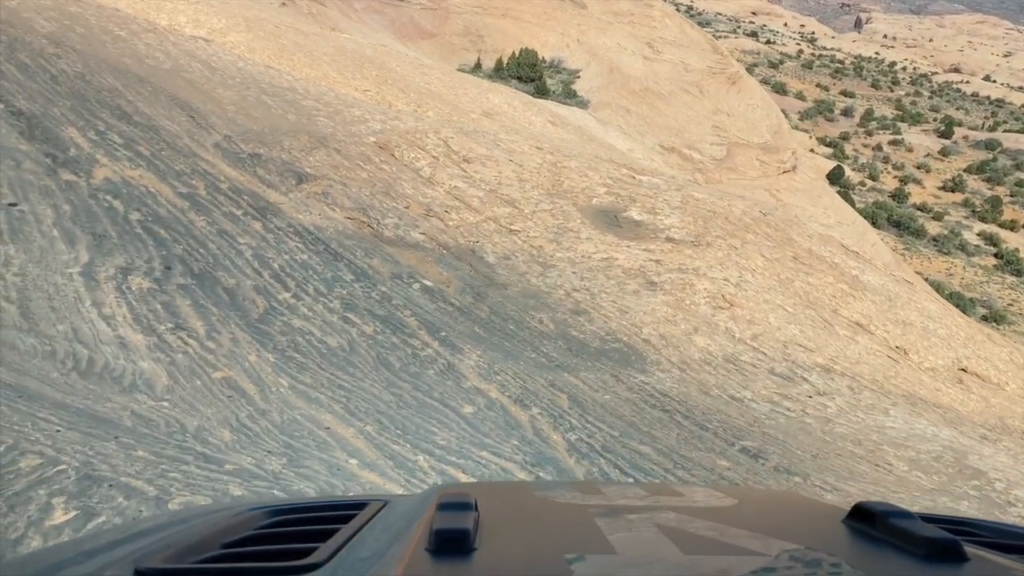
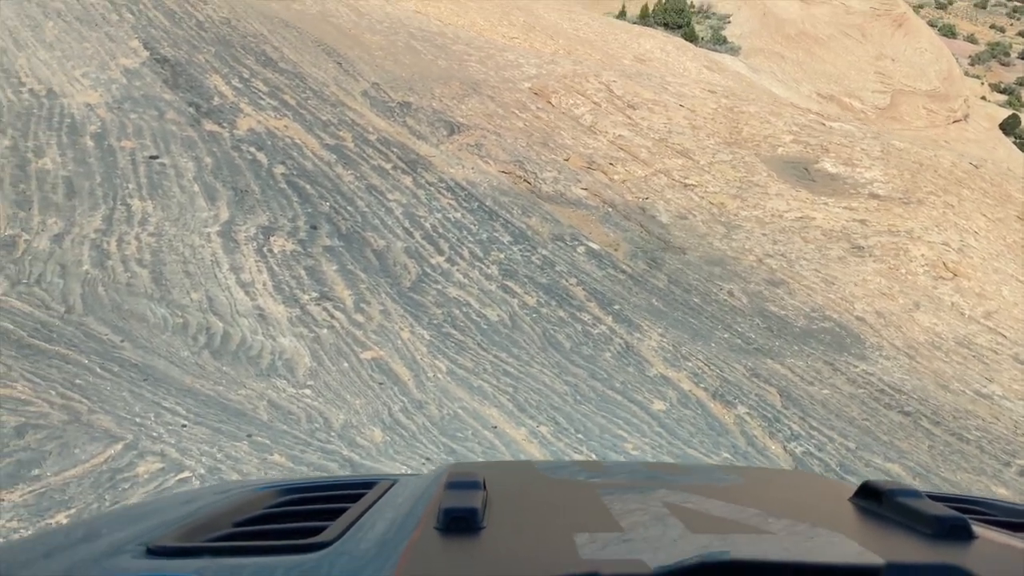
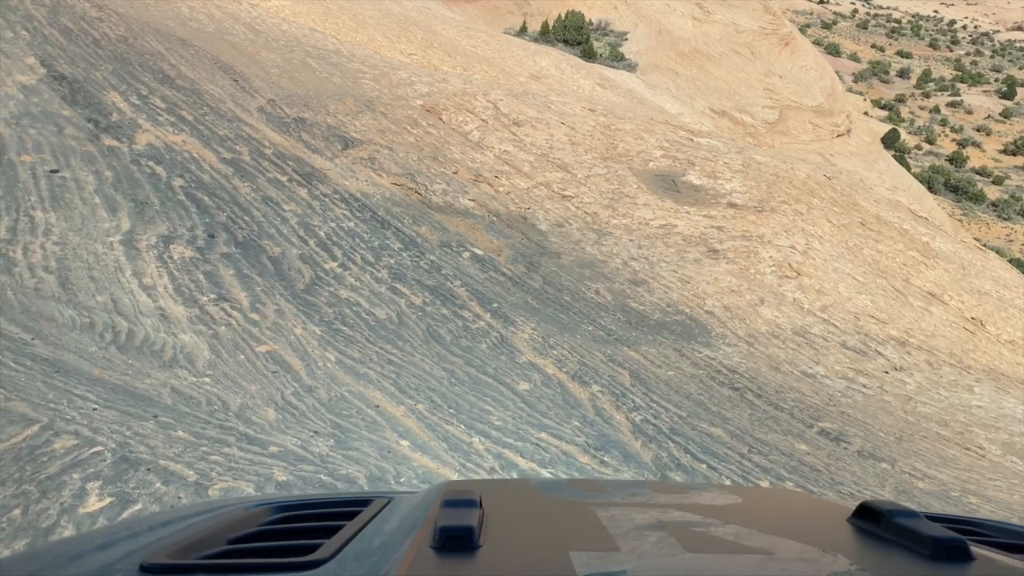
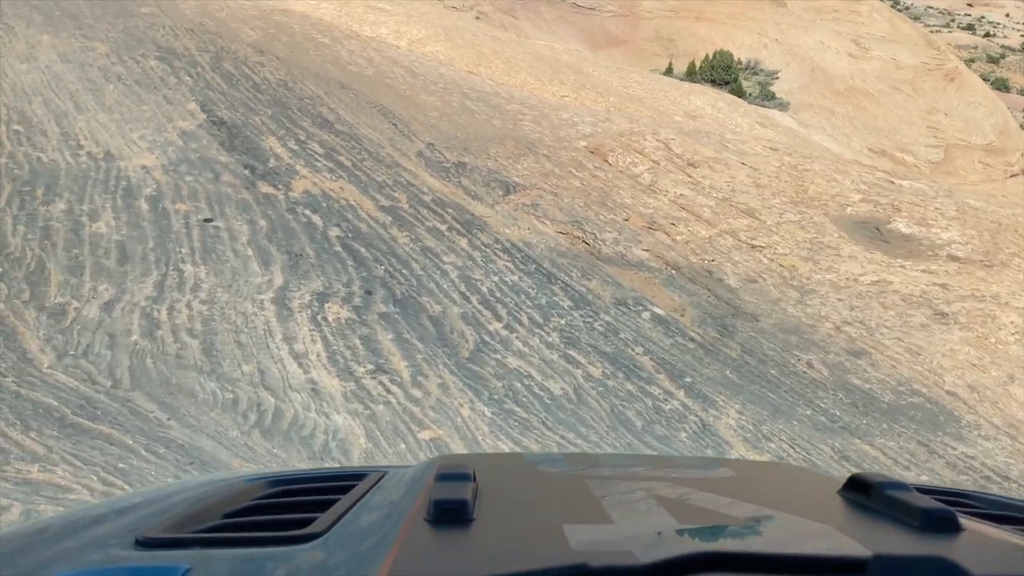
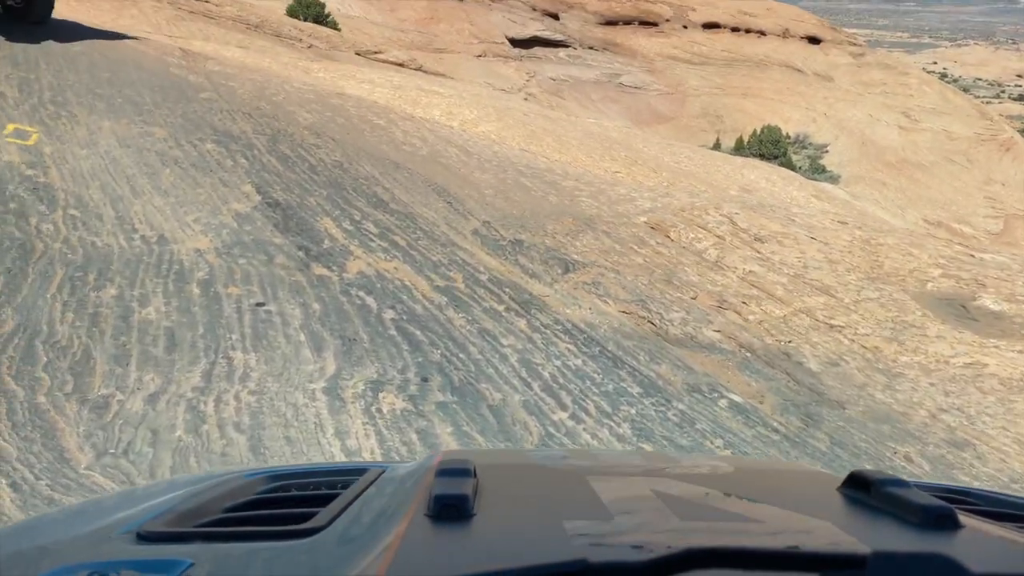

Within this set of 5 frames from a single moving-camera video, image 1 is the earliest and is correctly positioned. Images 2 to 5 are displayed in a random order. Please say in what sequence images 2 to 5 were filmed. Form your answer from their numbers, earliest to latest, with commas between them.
3, 2, 4, 5
